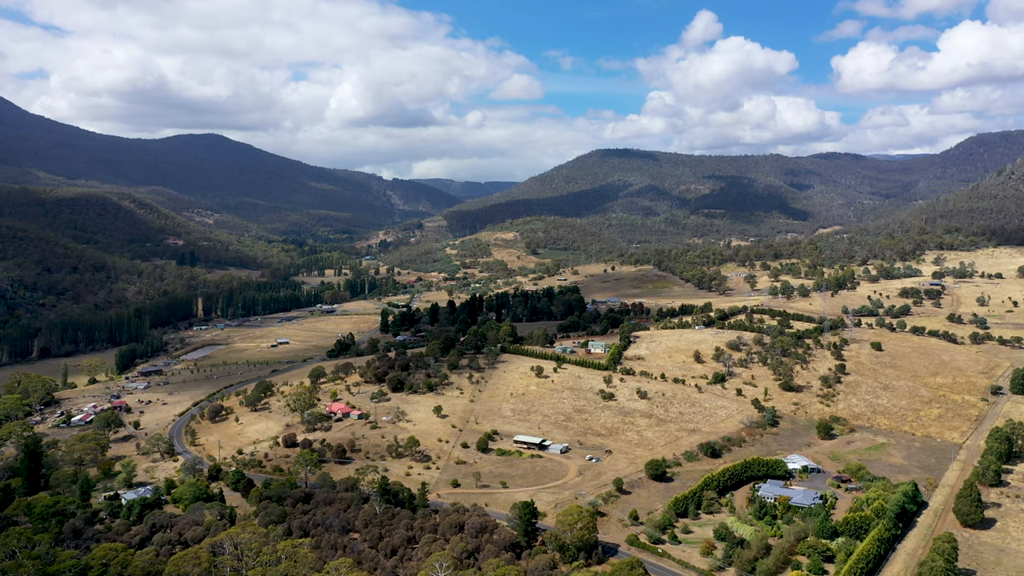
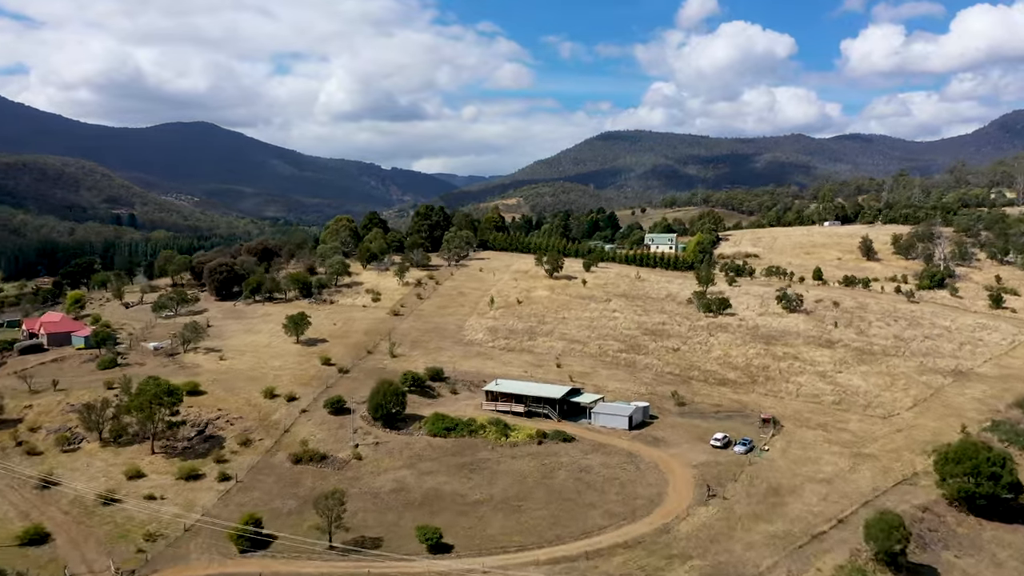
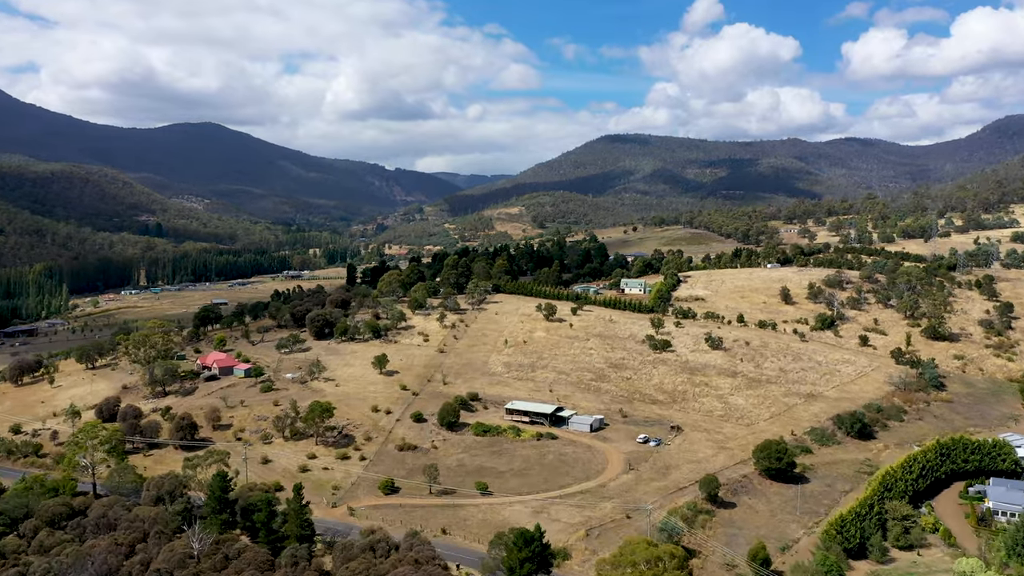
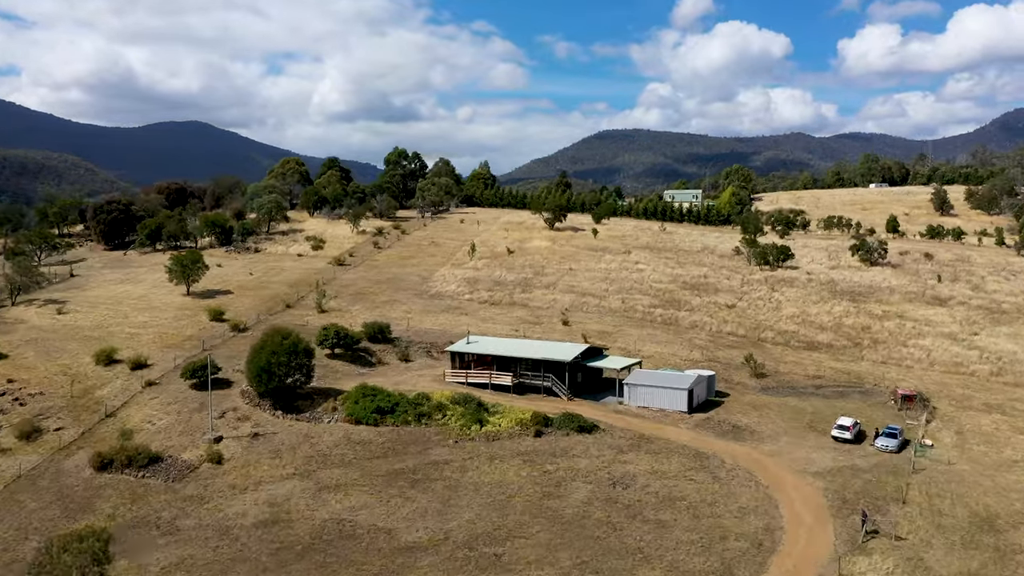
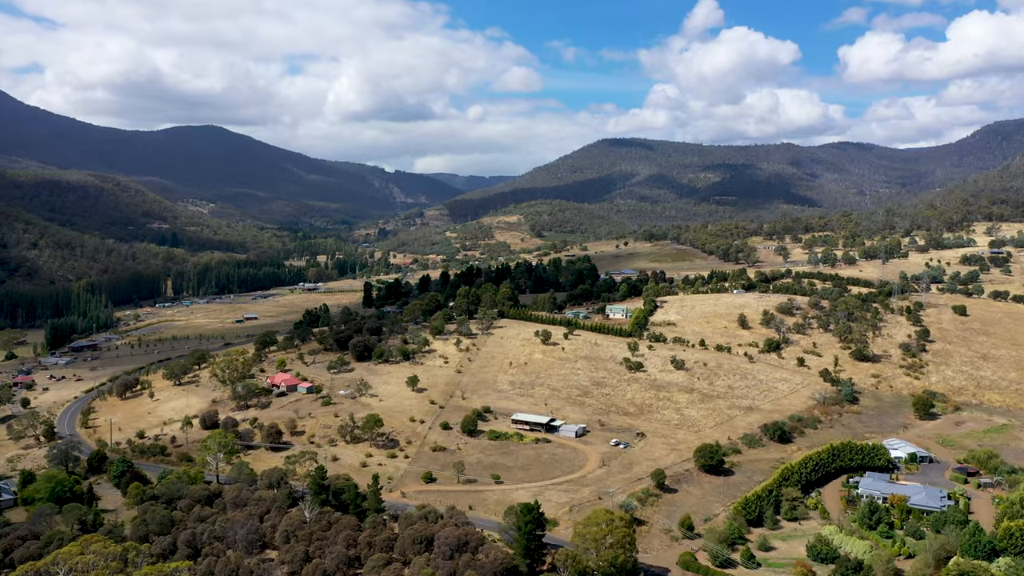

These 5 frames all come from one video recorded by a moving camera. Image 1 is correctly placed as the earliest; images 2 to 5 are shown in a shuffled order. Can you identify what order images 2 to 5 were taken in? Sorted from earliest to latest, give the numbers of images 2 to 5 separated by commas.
5, 3, 2, 4
